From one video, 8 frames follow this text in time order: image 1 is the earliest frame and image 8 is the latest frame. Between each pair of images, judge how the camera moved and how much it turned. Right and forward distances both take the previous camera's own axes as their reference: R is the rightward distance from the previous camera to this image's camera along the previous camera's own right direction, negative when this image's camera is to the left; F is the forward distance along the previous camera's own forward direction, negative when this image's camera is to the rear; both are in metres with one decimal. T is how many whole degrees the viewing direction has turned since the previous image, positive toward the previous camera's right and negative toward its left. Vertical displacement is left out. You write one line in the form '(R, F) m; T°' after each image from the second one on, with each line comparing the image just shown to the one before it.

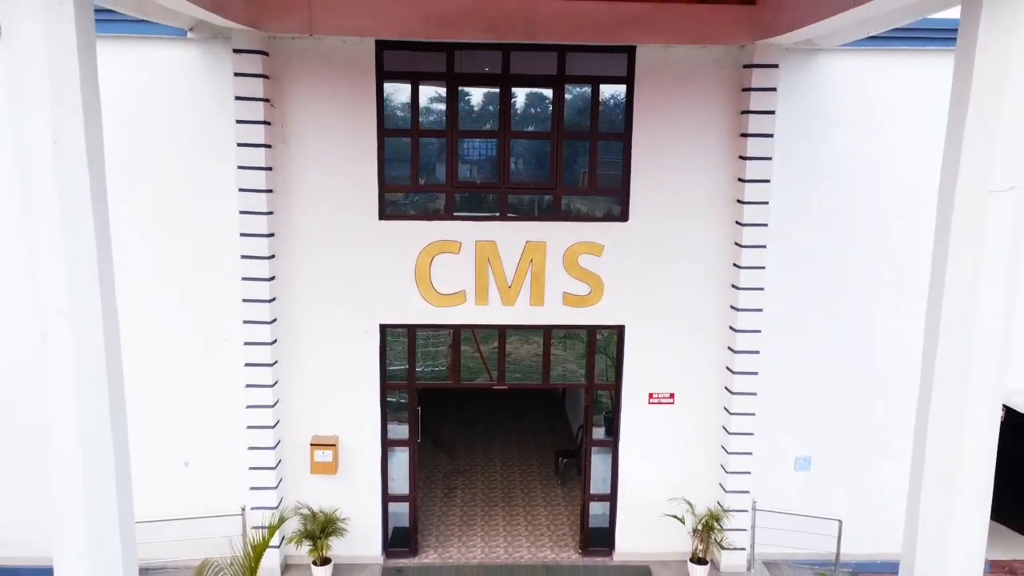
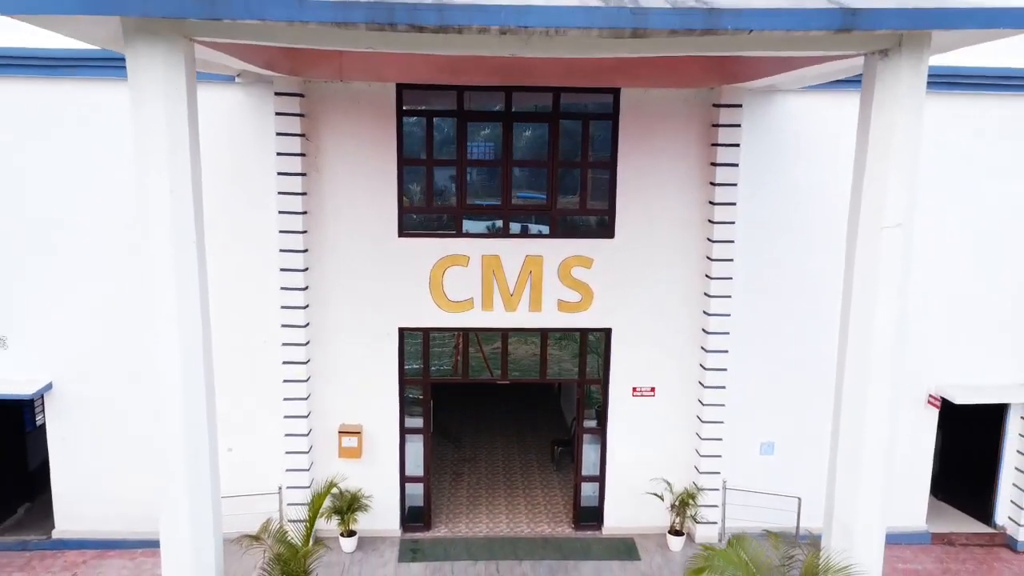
(-0.1, -1.1) m; 0°
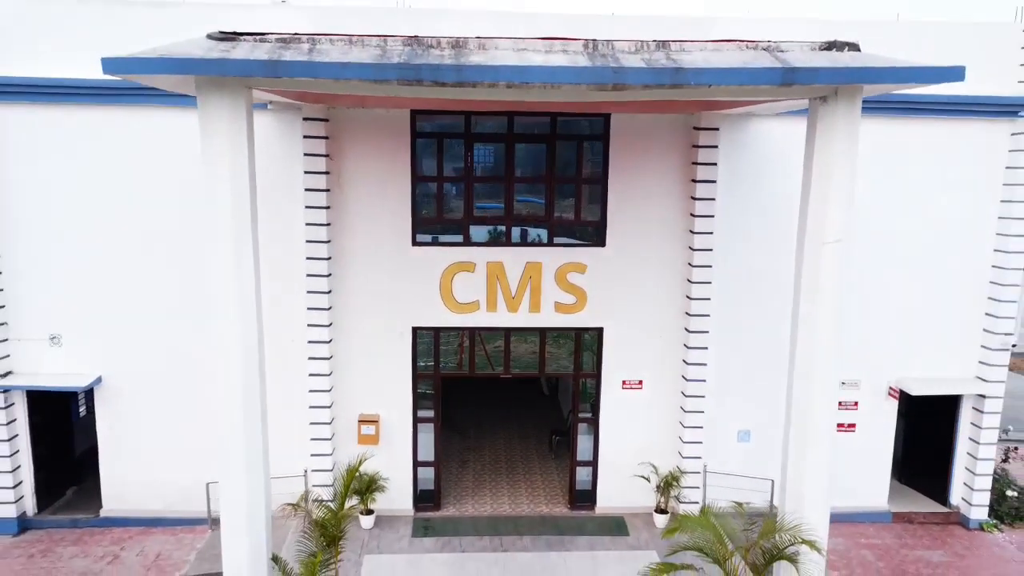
(0.0, -1.0) m; 0°
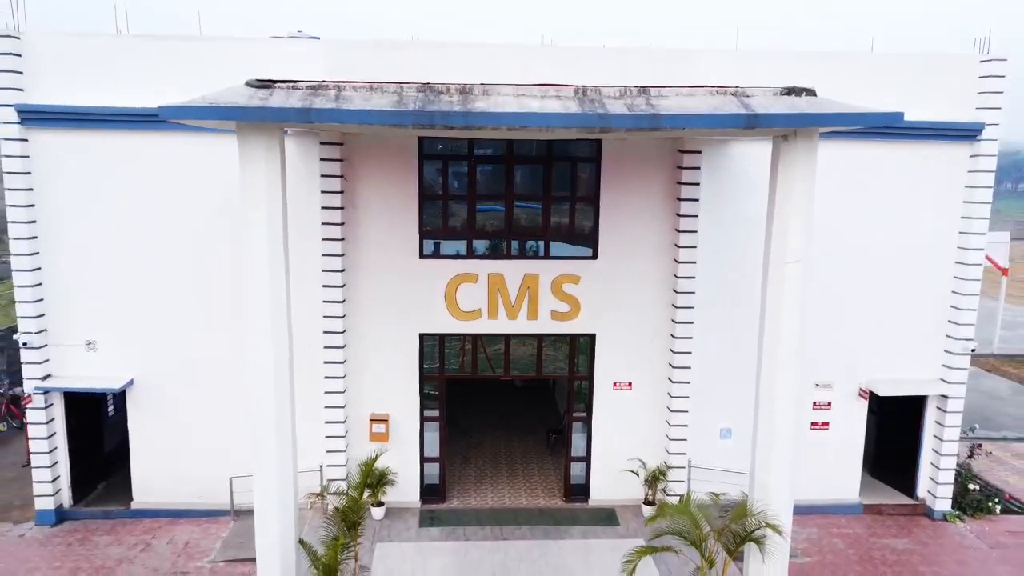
(0.0, -0.8) m; 0°
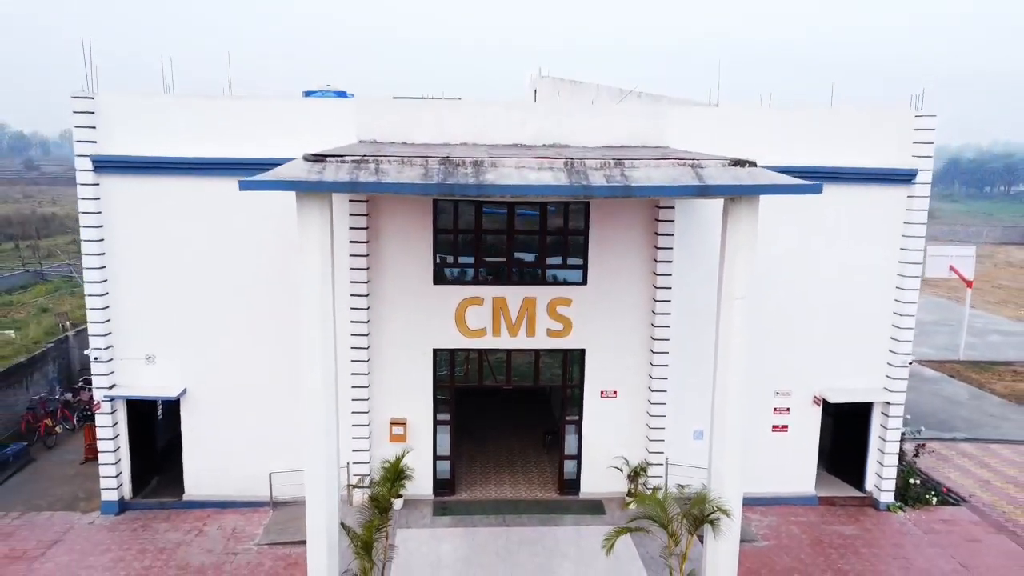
(0.0, -1.6) m; 0°
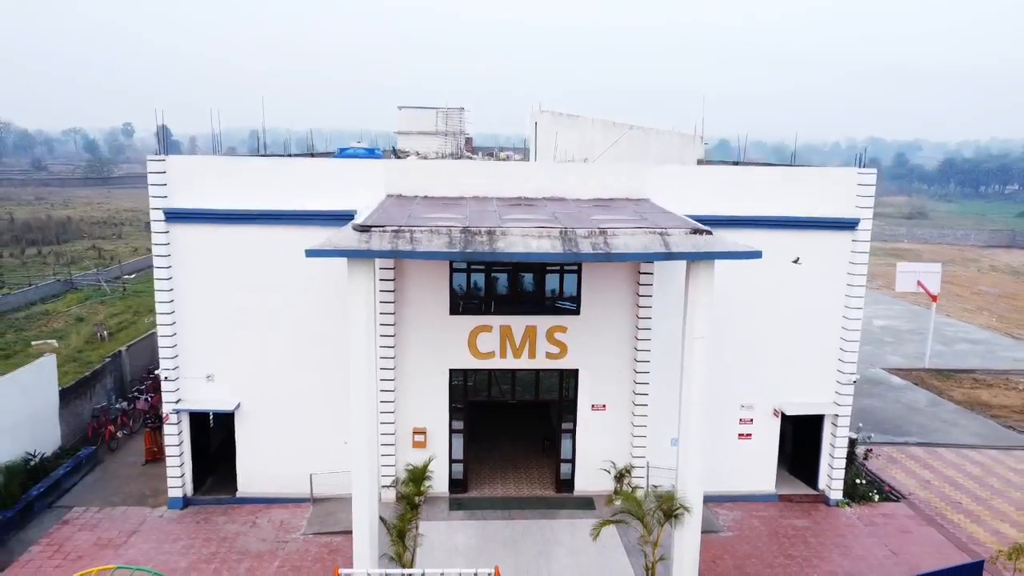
(-0.1, -2.1) m; 0°
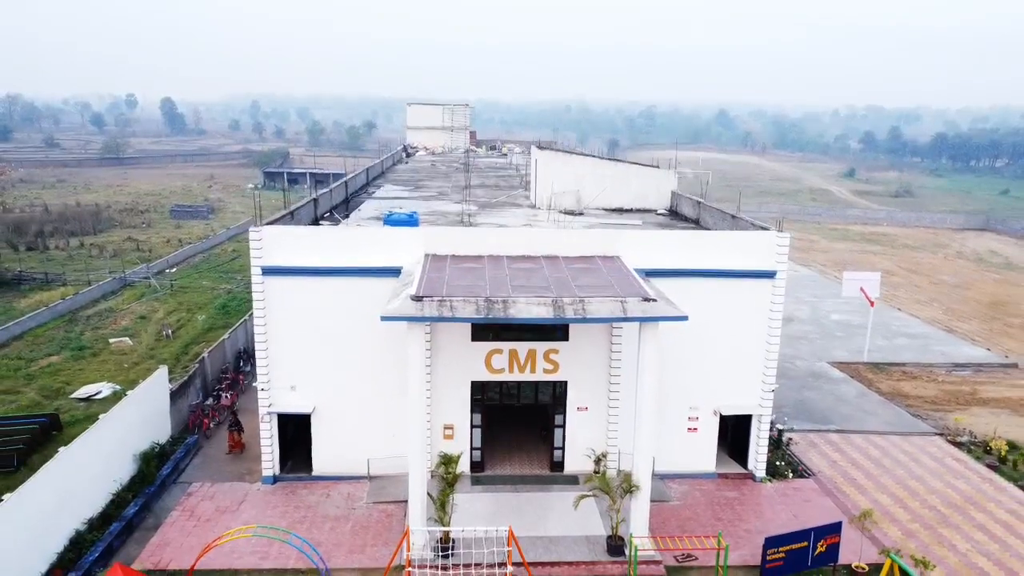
(-0.2, -4.6) m; 0°
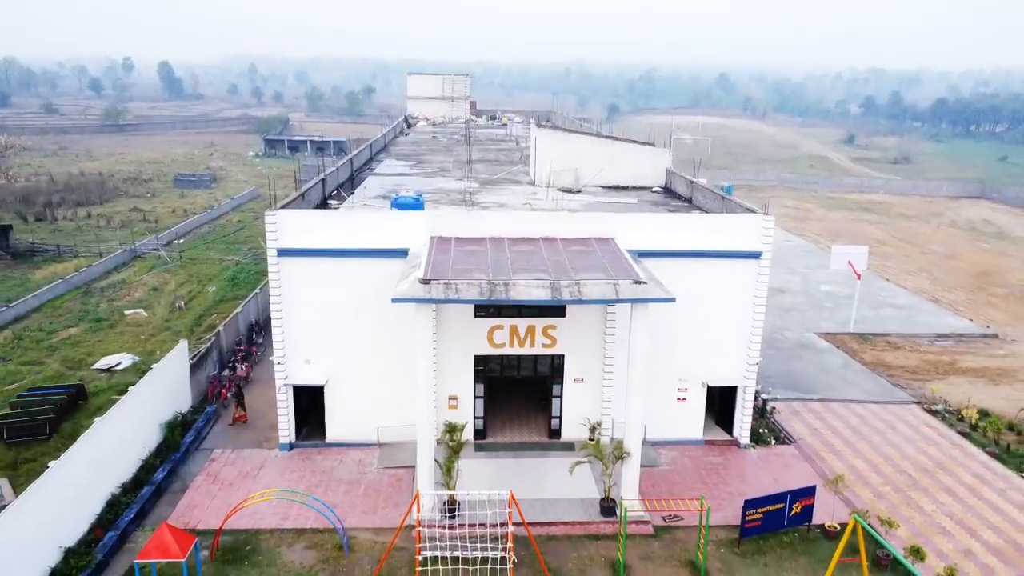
(0.0, -1.1) m; 0°
